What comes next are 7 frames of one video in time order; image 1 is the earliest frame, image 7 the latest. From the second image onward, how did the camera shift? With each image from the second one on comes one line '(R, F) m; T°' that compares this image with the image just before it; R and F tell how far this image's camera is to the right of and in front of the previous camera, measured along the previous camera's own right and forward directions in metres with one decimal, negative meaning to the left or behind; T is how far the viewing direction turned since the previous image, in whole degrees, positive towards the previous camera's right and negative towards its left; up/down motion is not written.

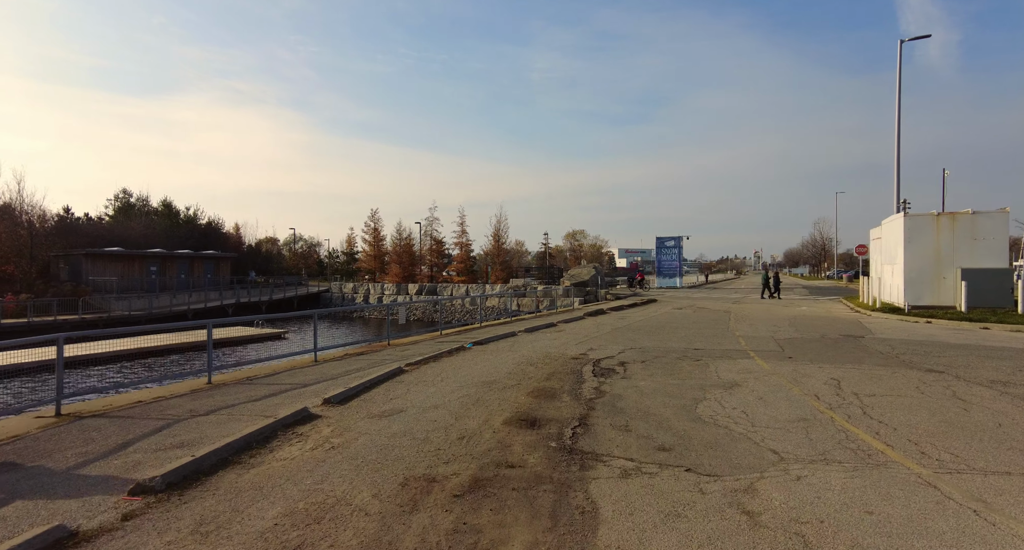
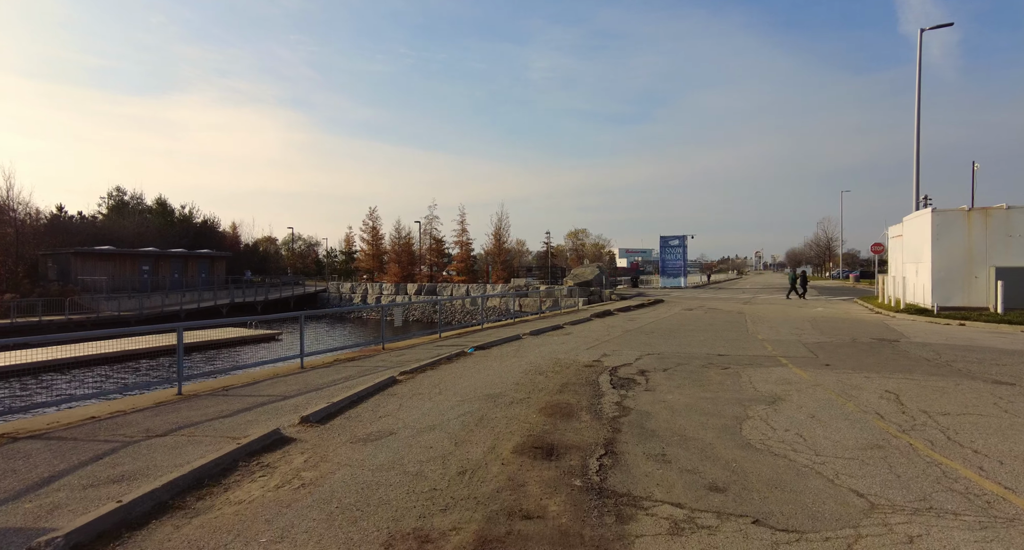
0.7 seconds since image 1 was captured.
(-0.1, +1.0) m; 0°
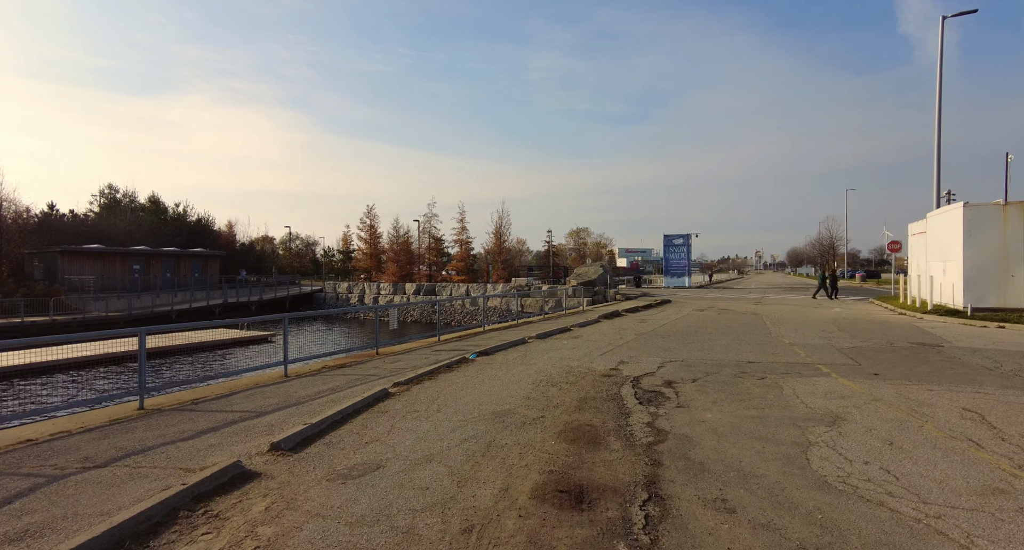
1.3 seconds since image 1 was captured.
(-0.1, +1.1) m; 0°
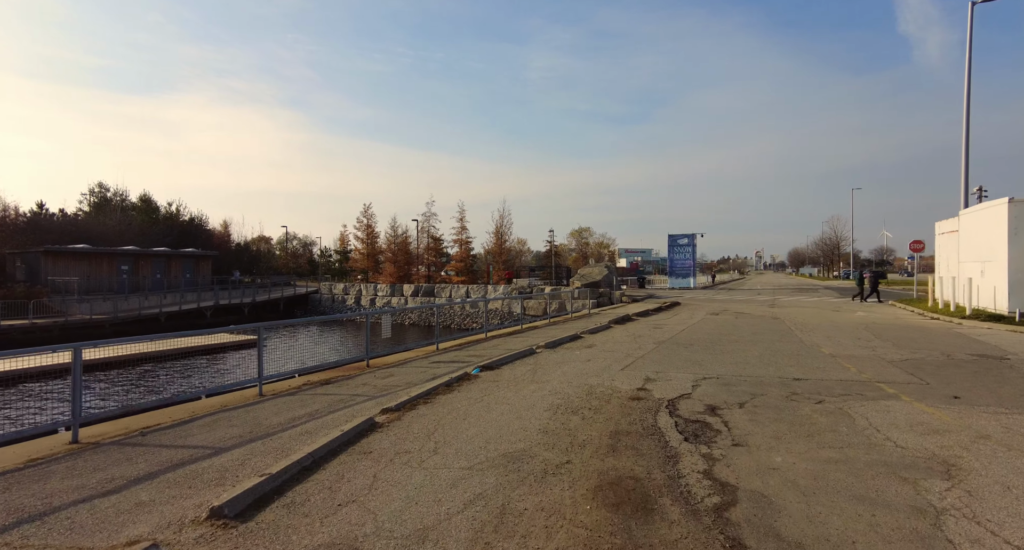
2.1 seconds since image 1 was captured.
(-0.2, +1.3) m; 0°
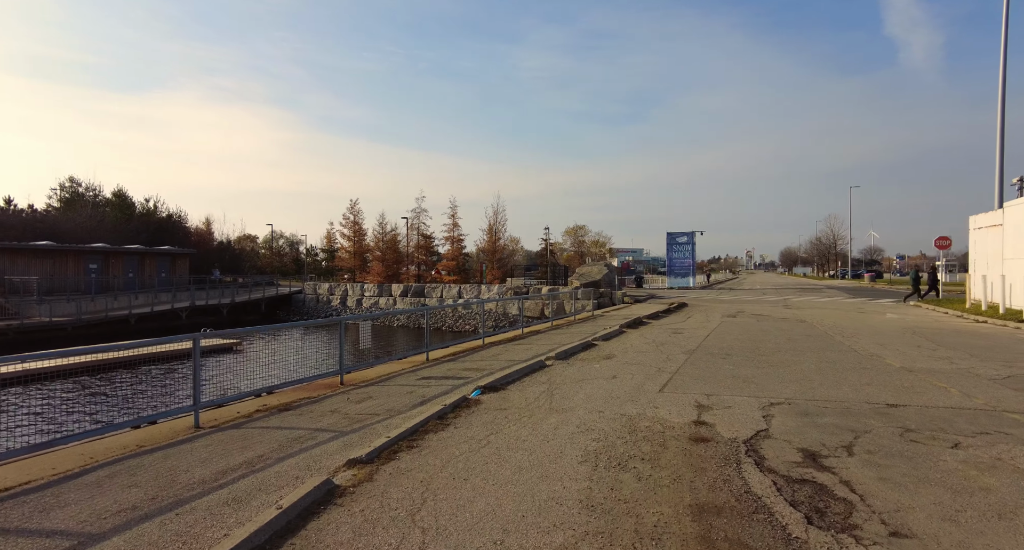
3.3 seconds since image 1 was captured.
(-0.3, +1.9) m; +1°
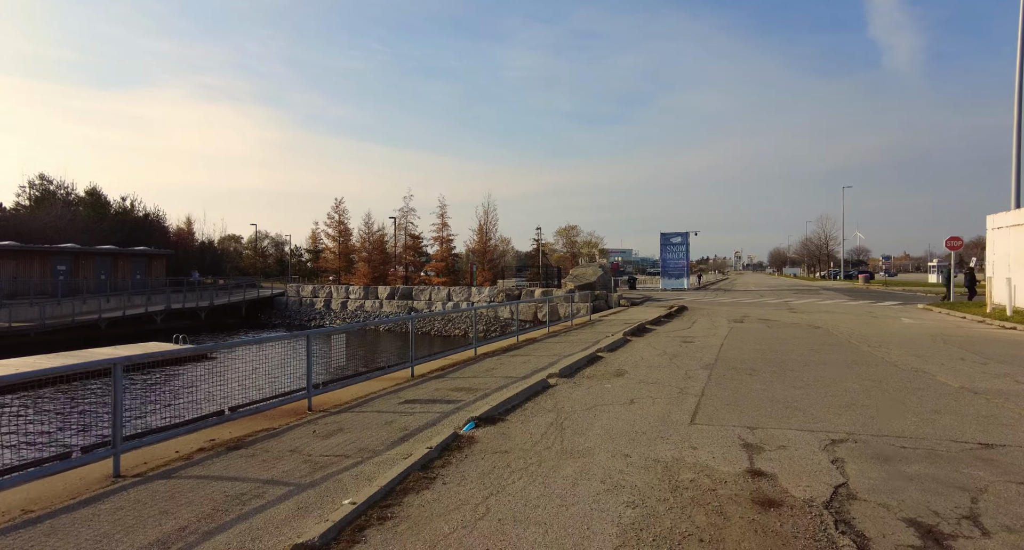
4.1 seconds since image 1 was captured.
(-0.1, +1.3) m; +1°
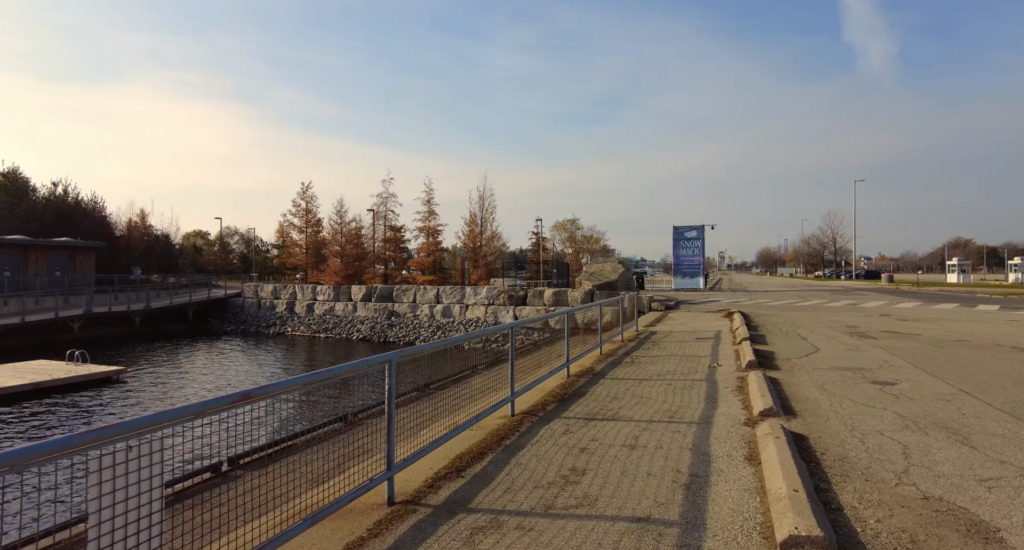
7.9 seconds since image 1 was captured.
(-1.1, +6.1) m; +2°
